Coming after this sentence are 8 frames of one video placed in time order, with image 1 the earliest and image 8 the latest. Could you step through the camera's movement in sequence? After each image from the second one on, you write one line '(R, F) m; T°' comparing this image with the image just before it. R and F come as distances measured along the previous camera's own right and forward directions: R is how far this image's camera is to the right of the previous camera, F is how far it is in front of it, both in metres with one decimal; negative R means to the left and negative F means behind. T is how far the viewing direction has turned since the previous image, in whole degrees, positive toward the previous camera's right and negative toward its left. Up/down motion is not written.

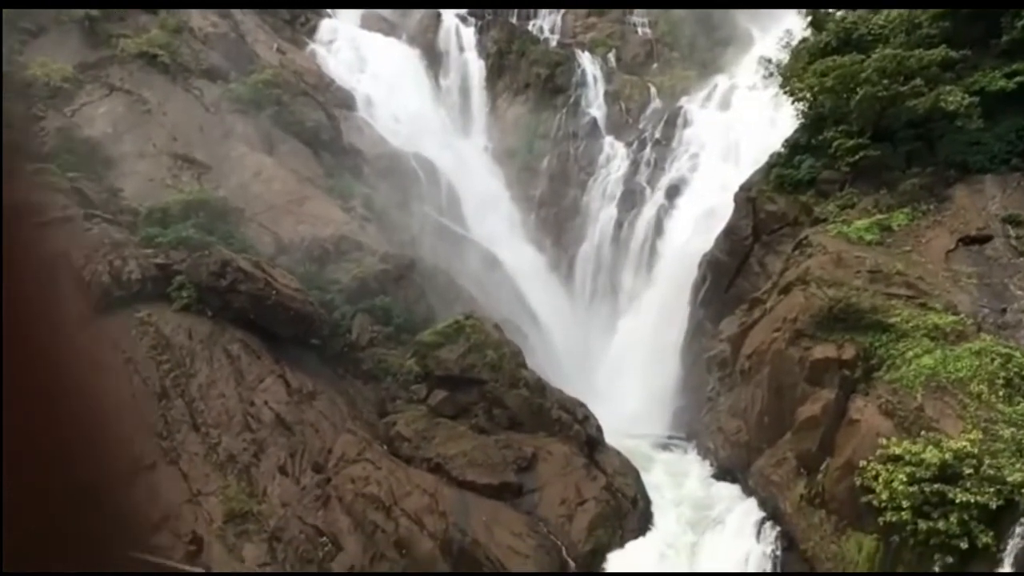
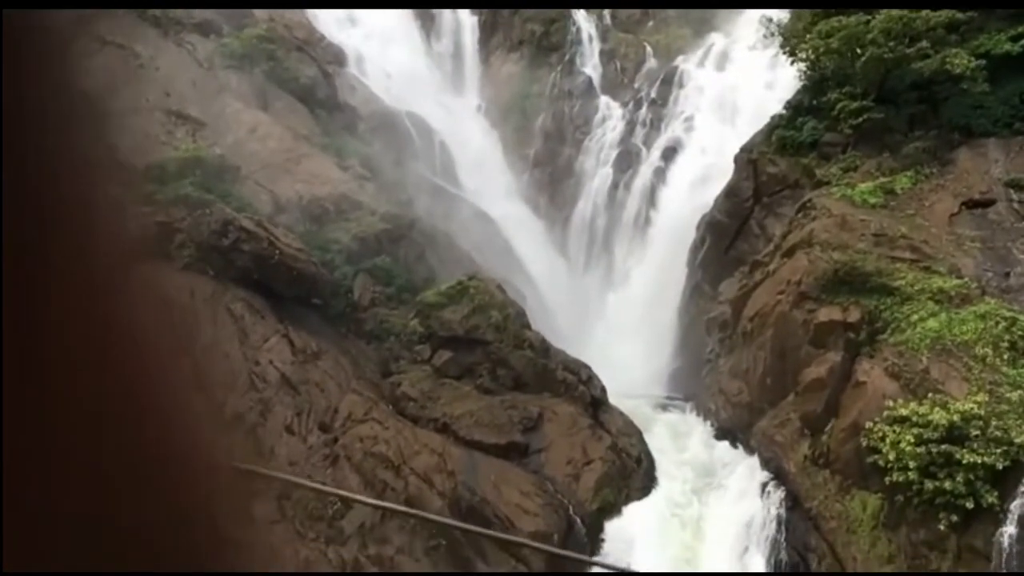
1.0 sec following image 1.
(-0.3, 0.0) m; +1°
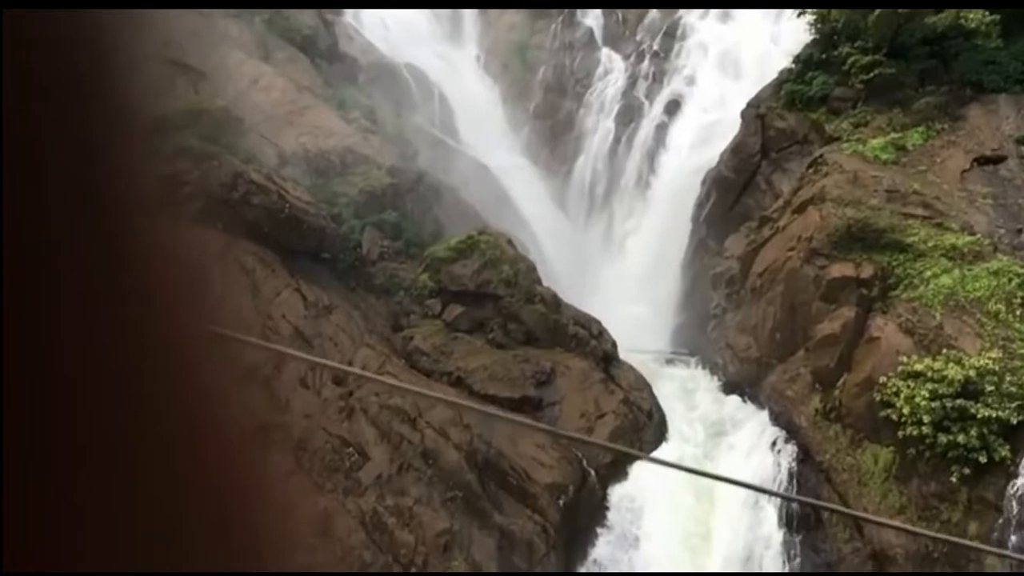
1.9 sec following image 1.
(-0.3, 0.0) m; +1°
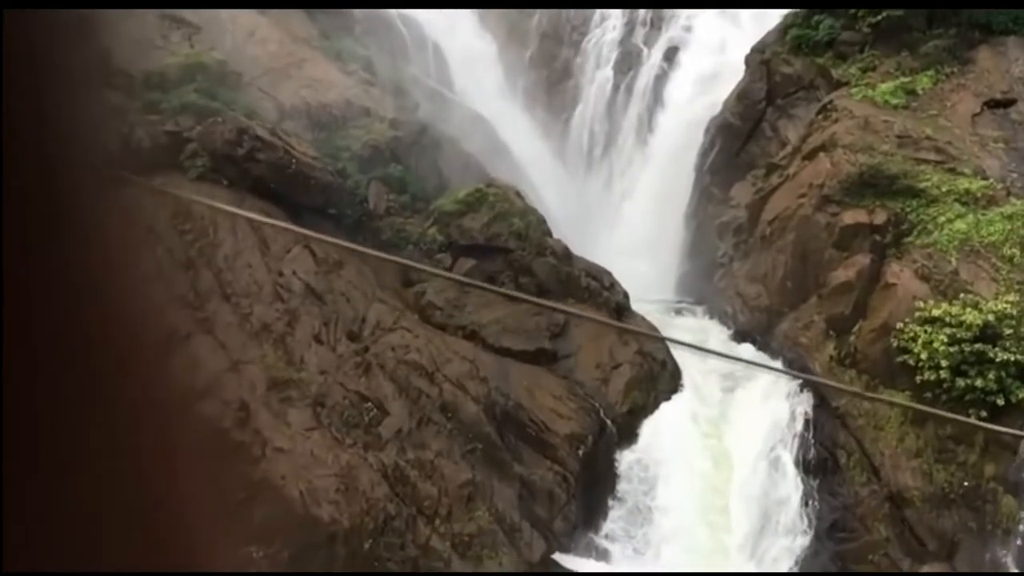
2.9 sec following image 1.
(-0.3, 0.0) m; +1°
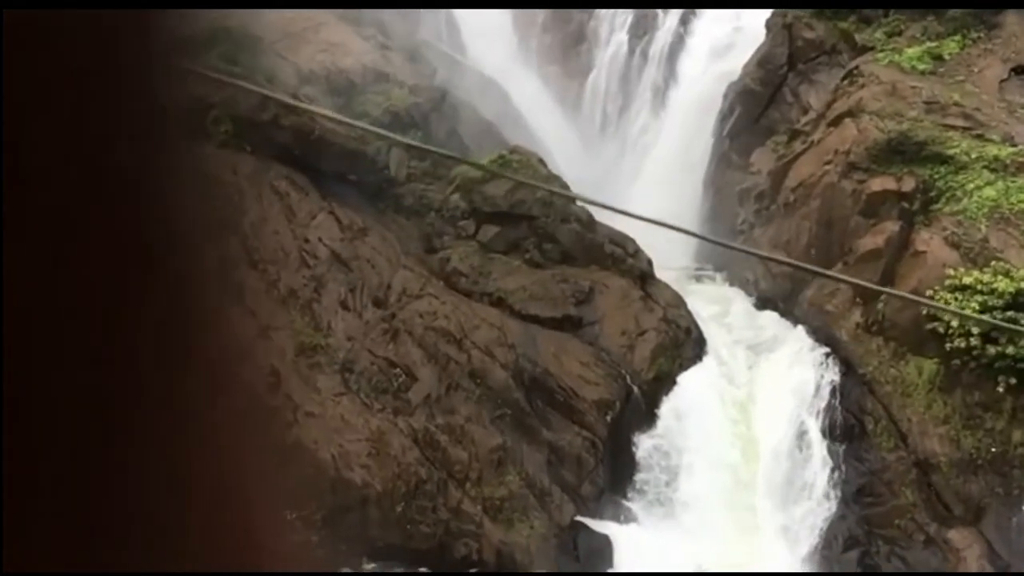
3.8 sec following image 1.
(-0.3, 0.0) m; 0°
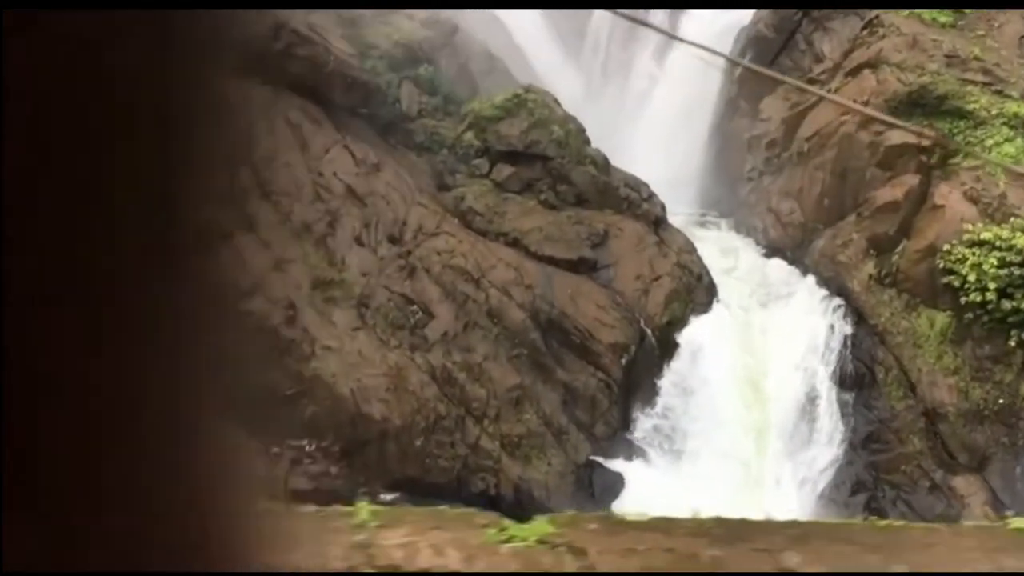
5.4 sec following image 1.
(-0.5, 0.0) m; +2°
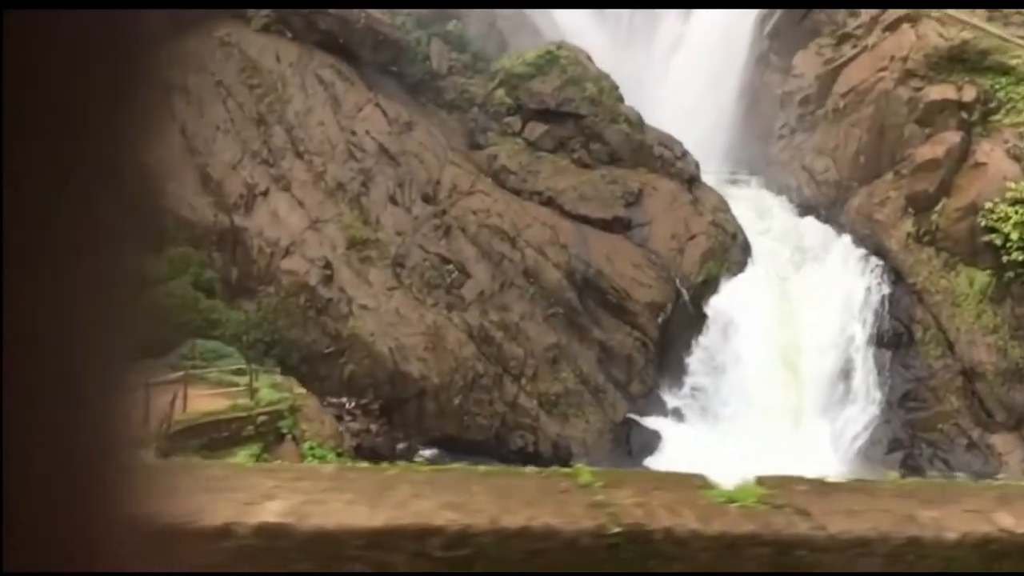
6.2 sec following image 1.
(-0.3, 0.0) m; -1°
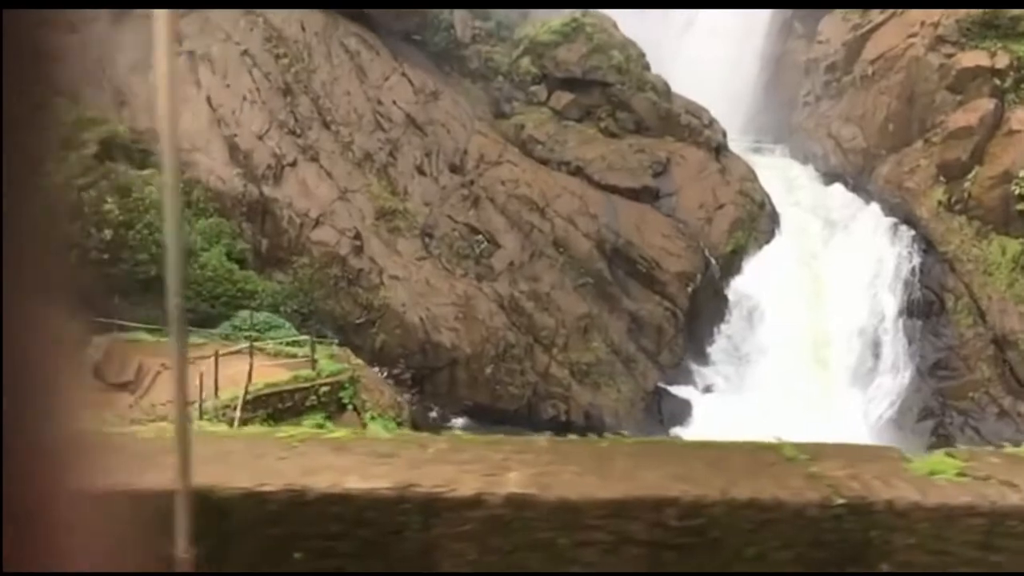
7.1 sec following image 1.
(-0.3, 0.0) m; -1°
